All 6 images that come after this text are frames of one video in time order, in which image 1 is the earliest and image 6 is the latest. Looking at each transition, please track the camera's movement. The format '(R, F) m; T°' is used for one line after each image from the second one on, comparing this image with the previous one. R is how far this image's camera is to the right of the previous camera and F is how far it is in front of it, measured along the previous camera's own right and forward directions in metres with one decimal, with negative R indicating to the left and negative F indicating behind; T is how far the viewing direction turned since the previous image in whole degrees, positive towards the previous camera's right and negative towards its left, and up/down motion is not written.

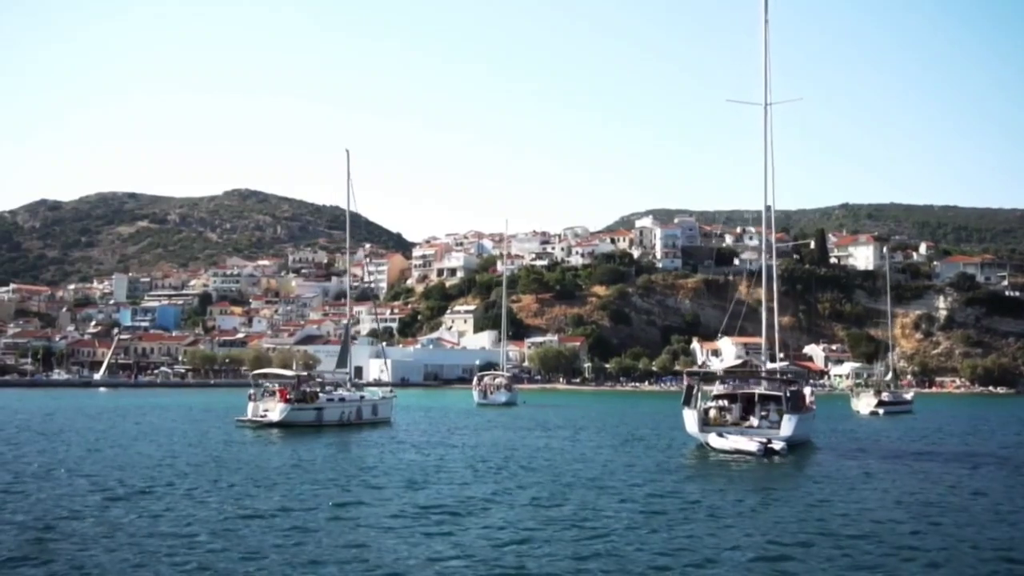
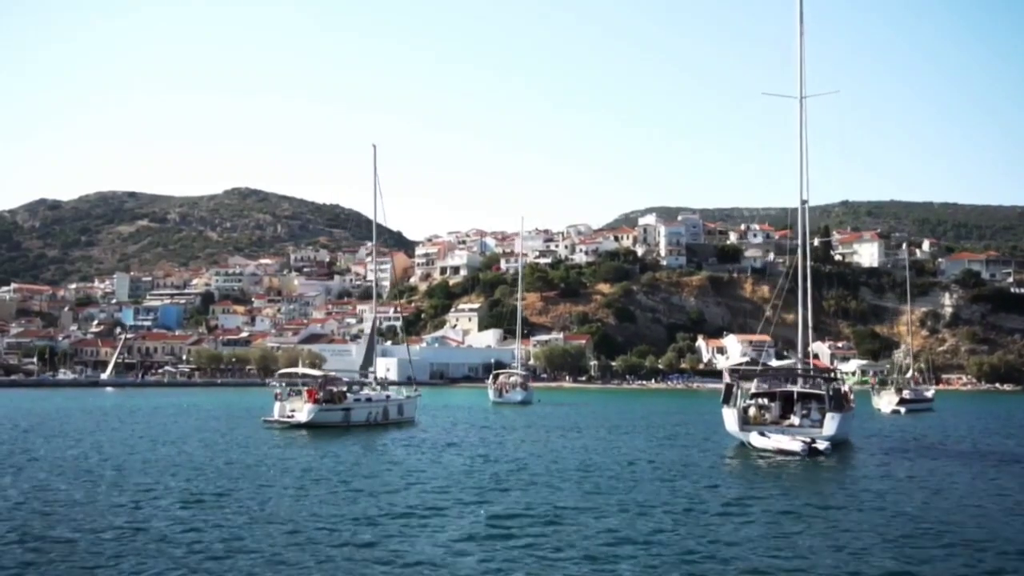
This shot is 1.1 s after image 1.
(-0.8, +0.4) m; 0°
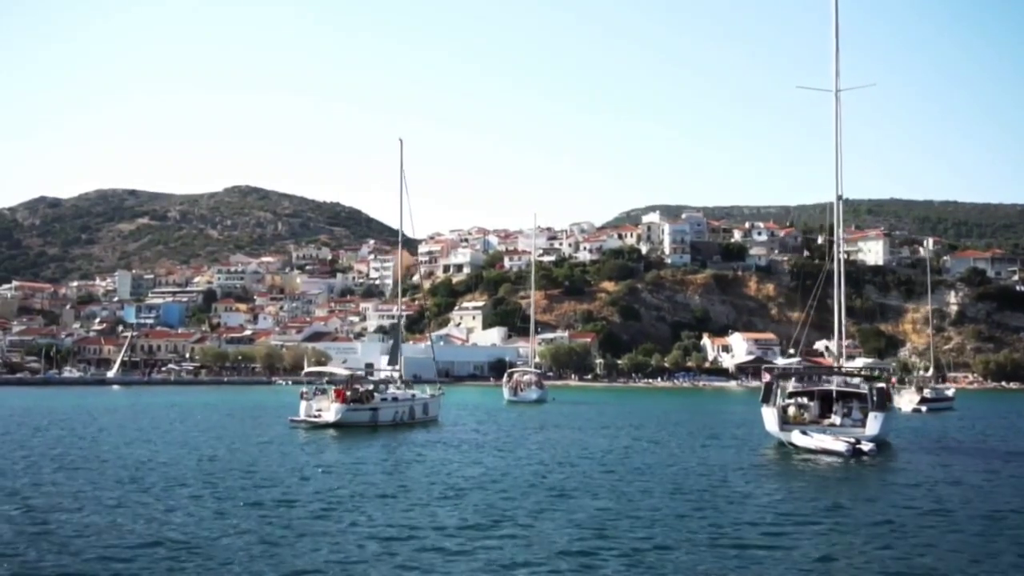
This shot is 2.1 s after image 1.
(-0.7, +0.4) m; 0°
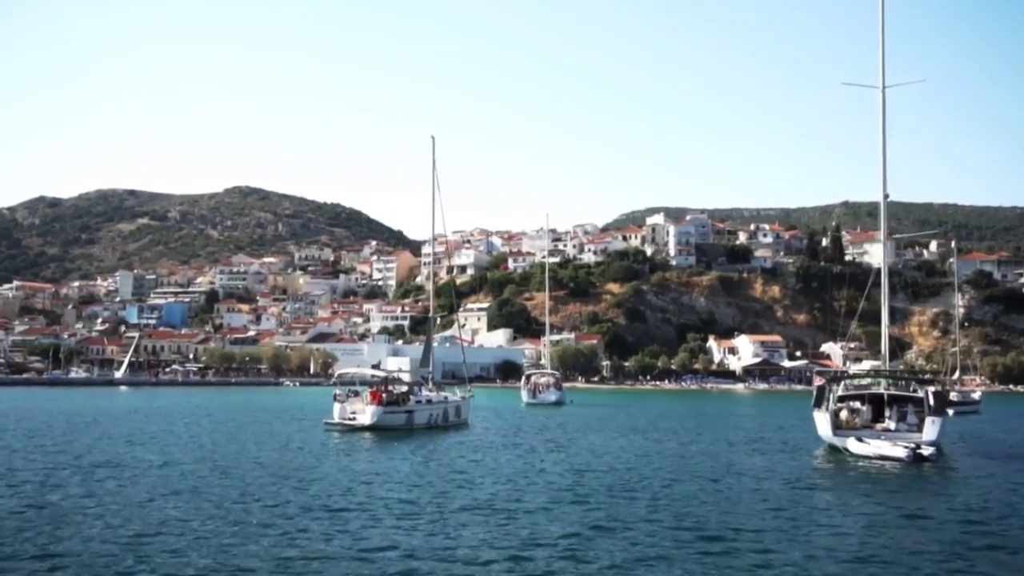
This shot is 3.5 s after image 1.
(-0.9, +0.6) m; 0°
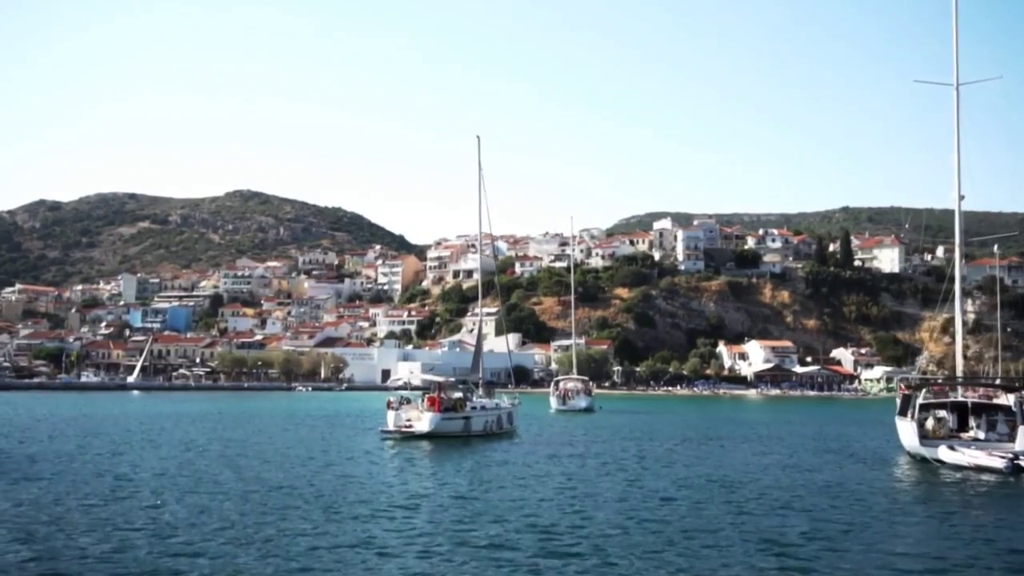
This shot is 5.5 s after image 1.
(-1.4, +0.8) m; 0°
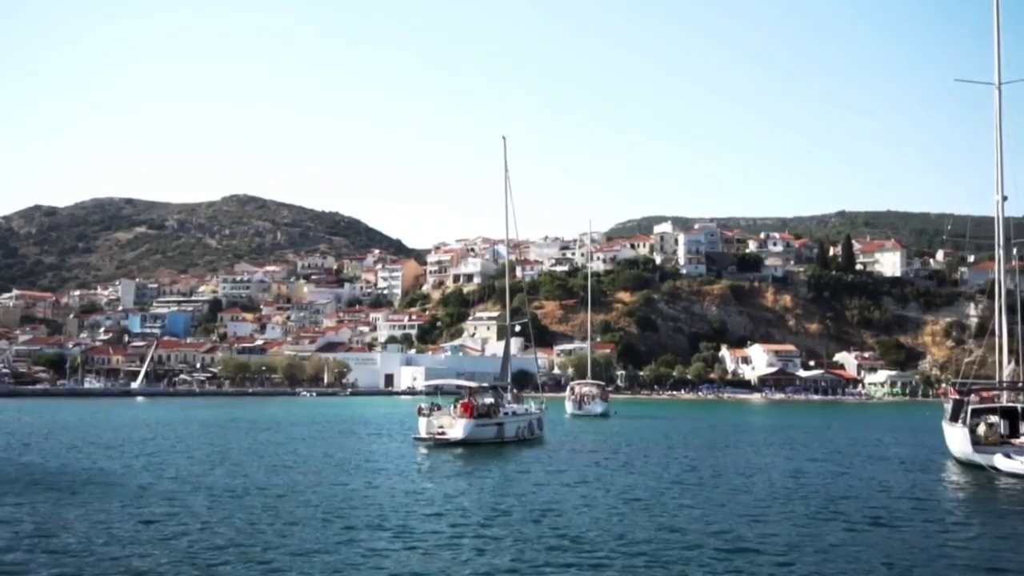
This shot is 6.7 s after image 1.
(-0.8, +0.5) m; 0°
